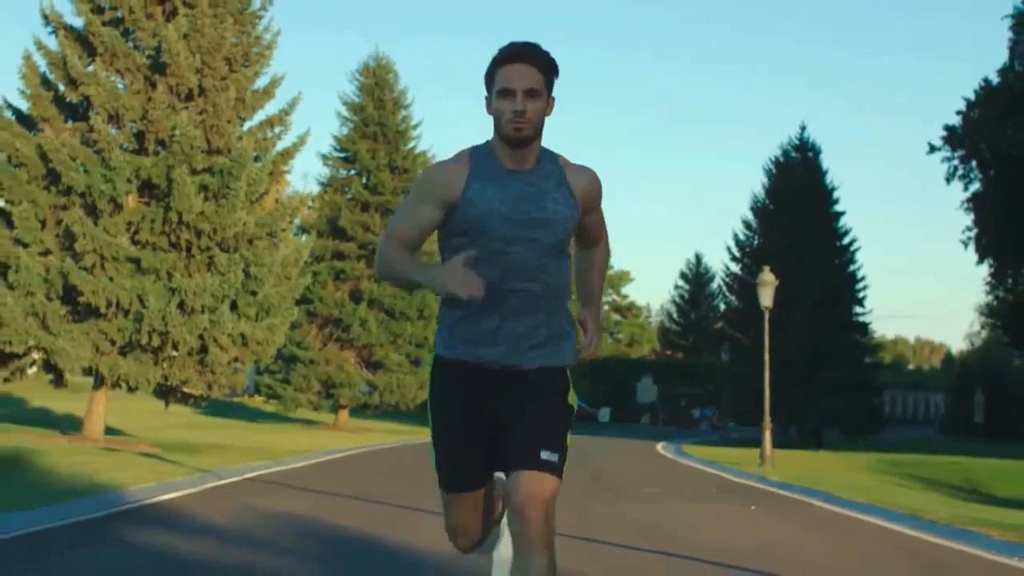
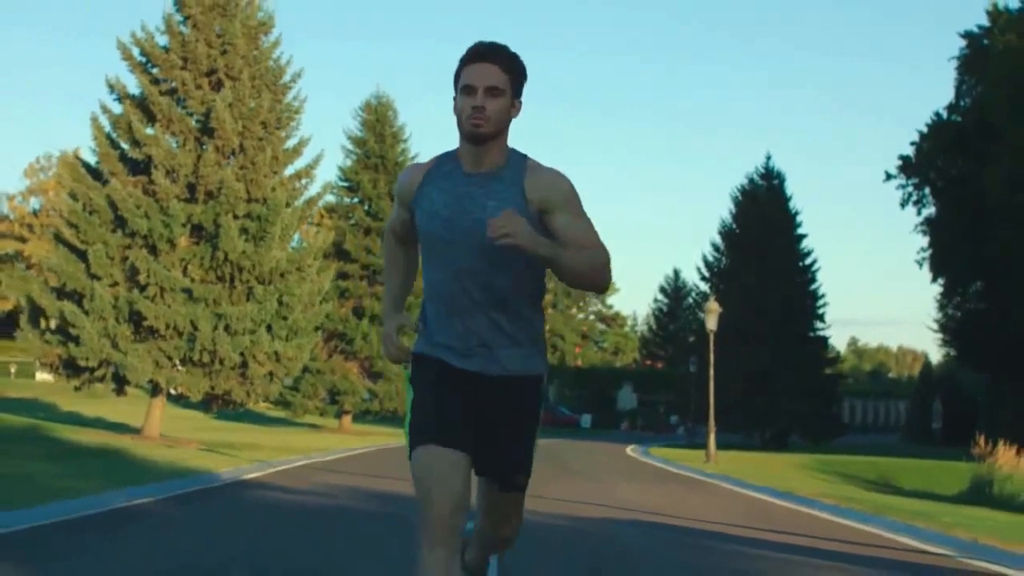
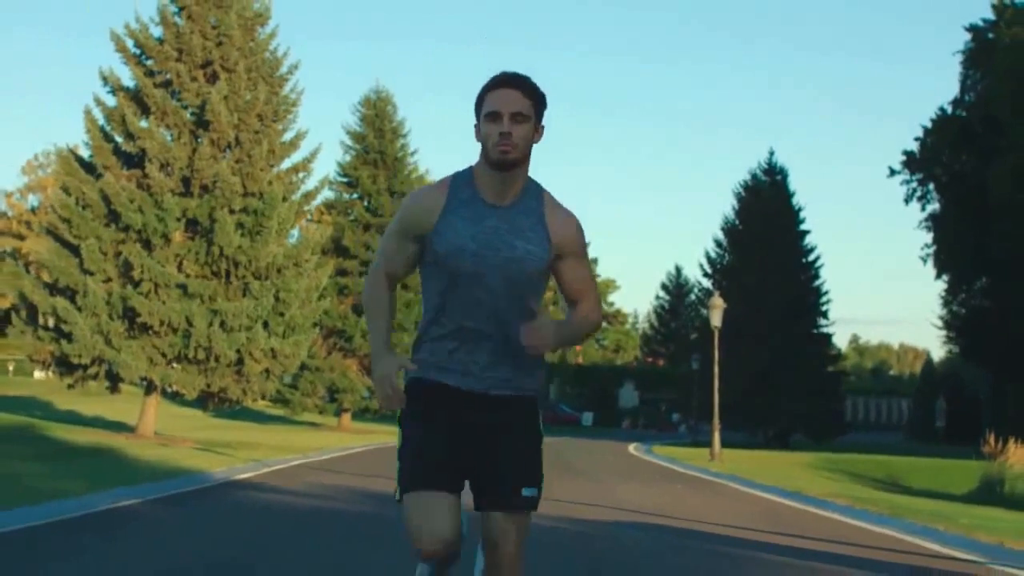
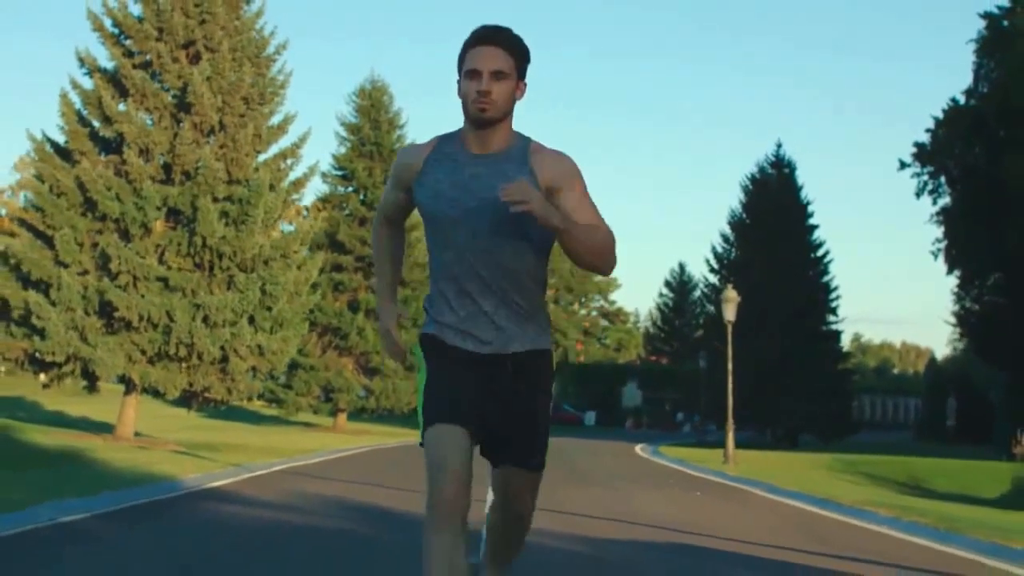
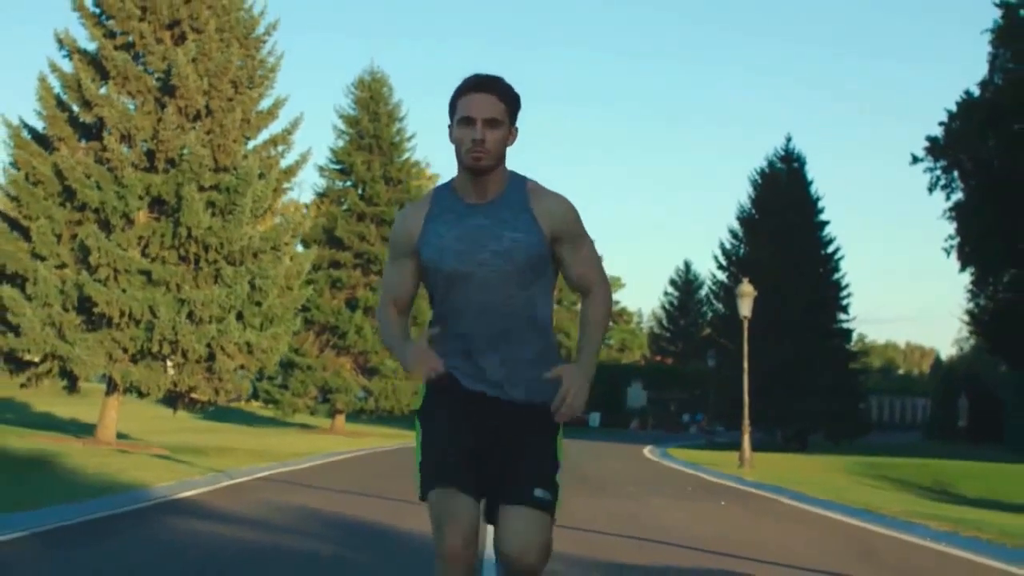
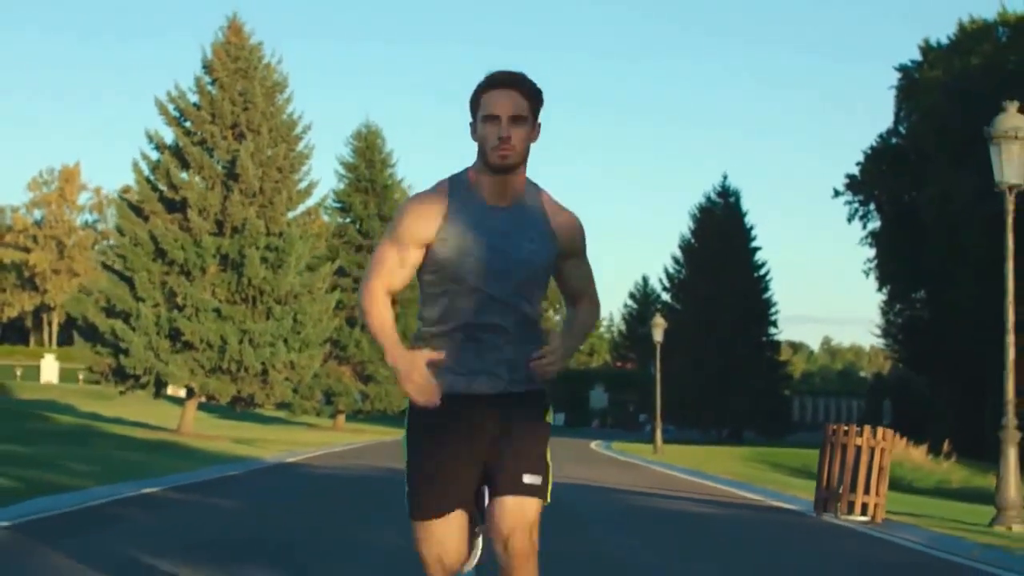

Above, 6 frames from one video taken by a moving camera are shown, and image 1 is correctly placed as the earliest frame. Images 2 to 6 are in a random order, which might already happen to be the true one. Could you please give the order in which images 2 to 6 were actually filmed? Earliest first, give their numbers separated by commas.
5, 4, 3, 2, 6
